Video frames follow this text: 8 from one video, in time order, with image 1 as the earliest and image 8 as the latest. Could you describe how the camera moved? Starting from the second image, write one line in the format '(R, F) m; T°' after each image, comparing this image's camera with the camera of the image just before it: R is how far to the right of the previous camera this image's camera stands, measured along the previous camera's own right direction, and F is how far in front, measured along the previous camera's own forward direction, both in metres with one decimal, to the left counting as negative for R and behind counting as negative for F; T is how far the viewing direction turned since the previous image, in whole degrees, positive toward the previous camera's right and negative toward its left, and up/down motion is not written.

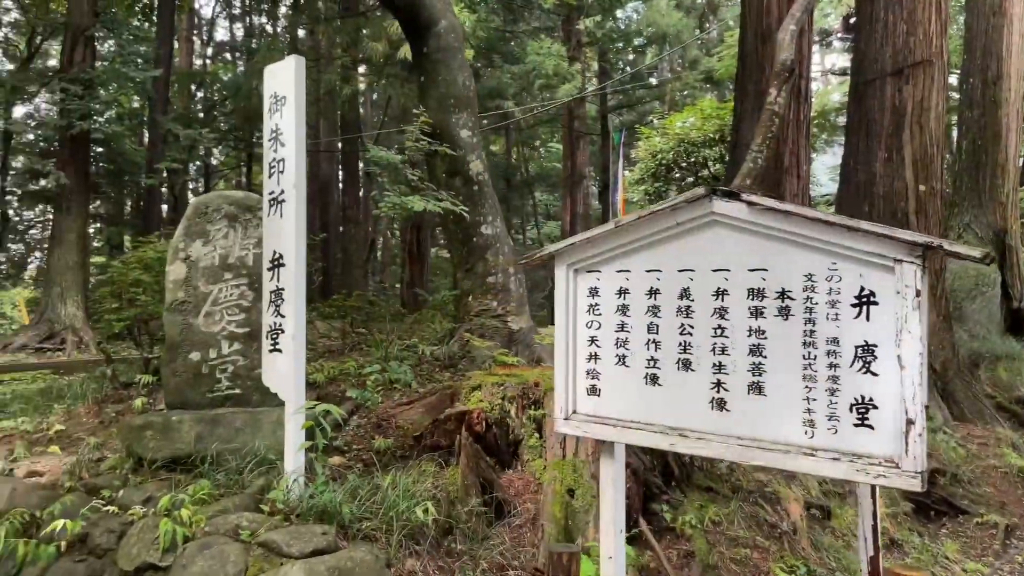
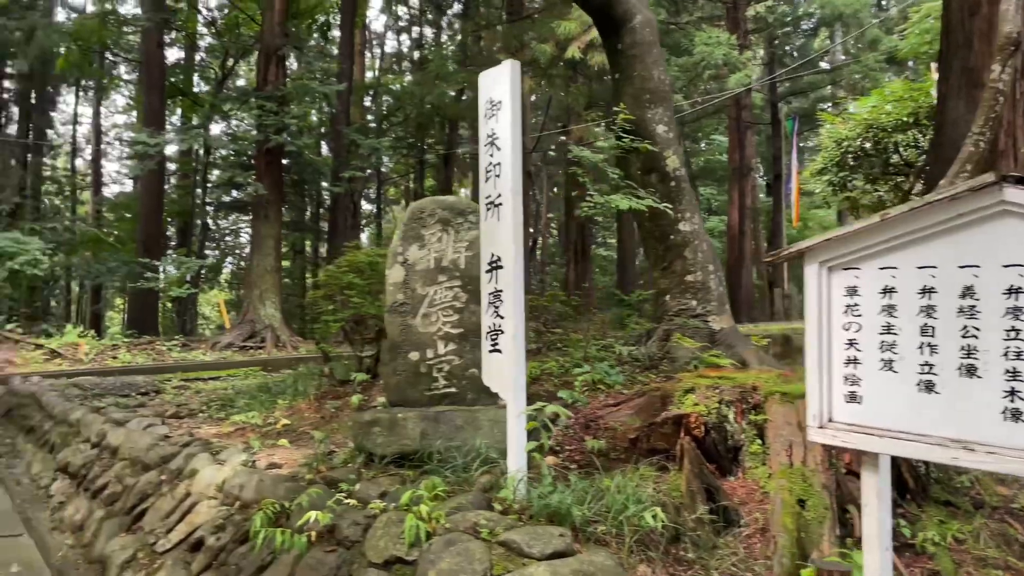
(-0.2, 0.0) m; -11°
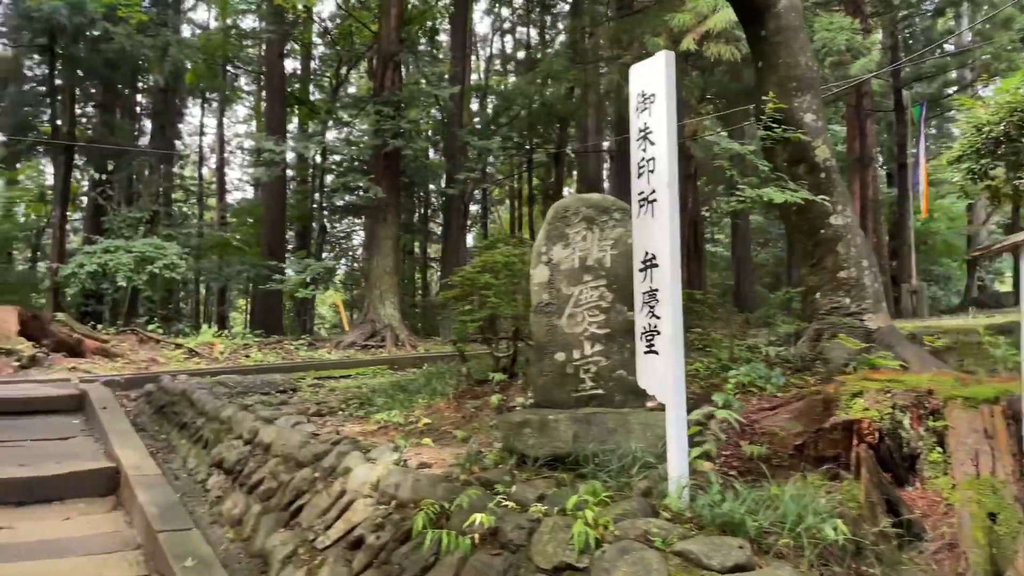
(-0.2, +0.1) m; -7°
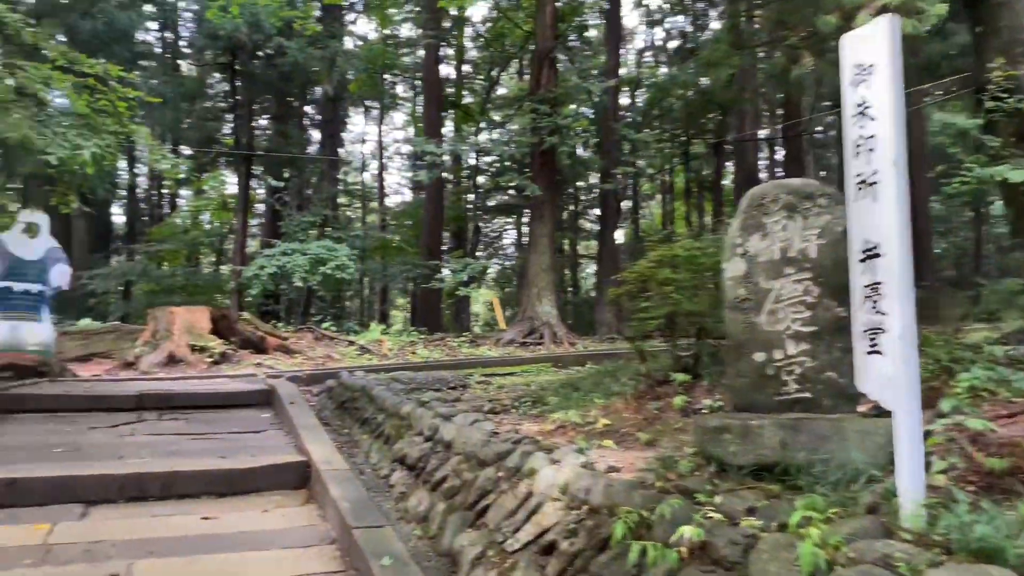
(-0.2, +0.1) m; -10°
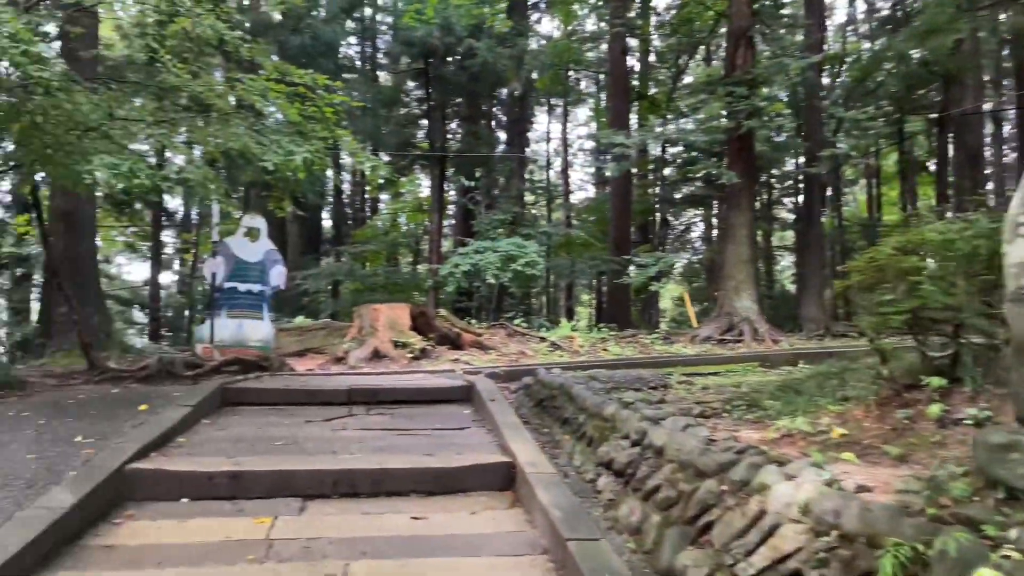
(-0.1, +0.3) m; -13°
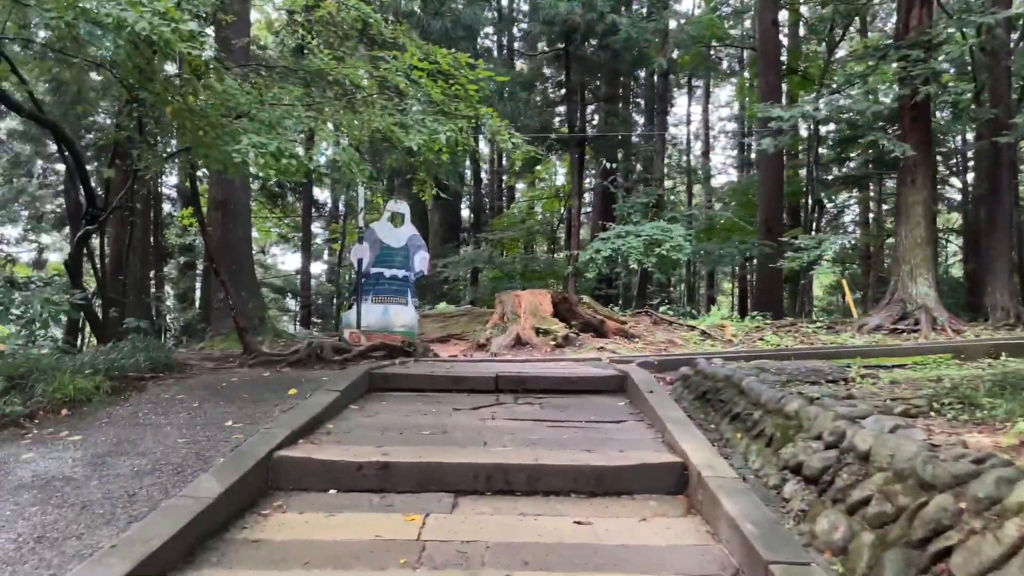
(-0.2, +0.4) m; -9°
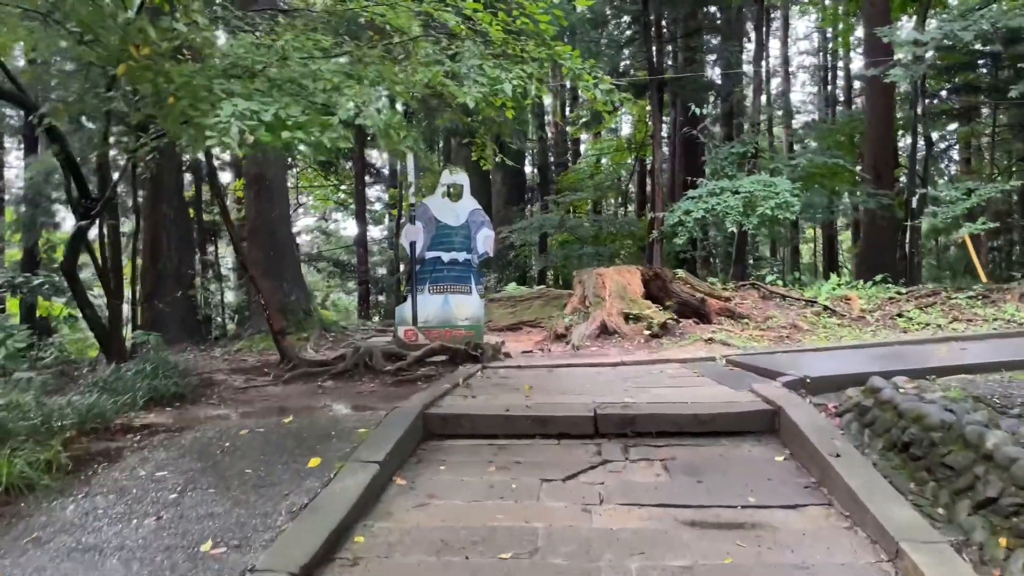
(-0.2, +1.6) m; -5°
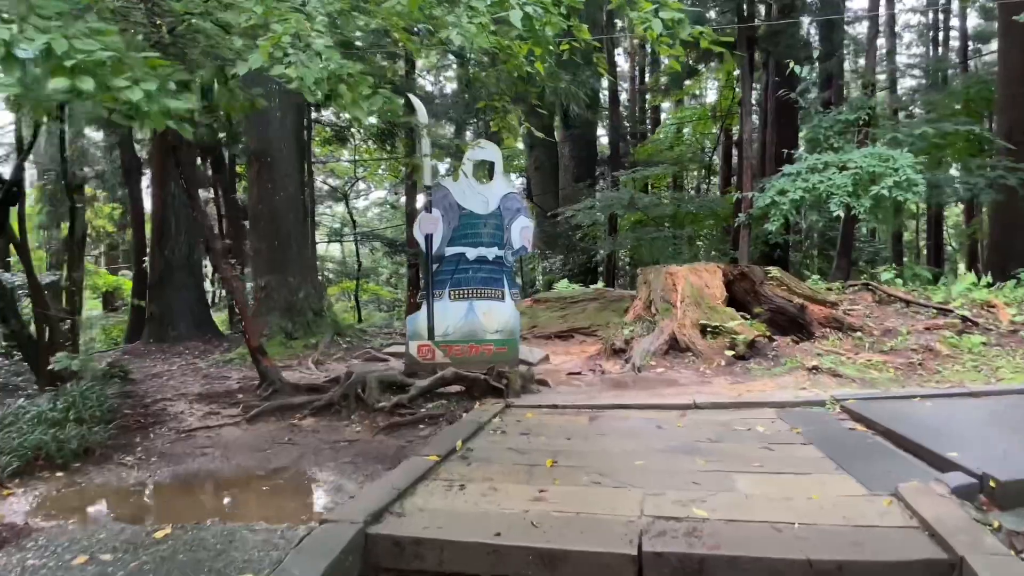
(+0.3, +1.7) m; -6°
